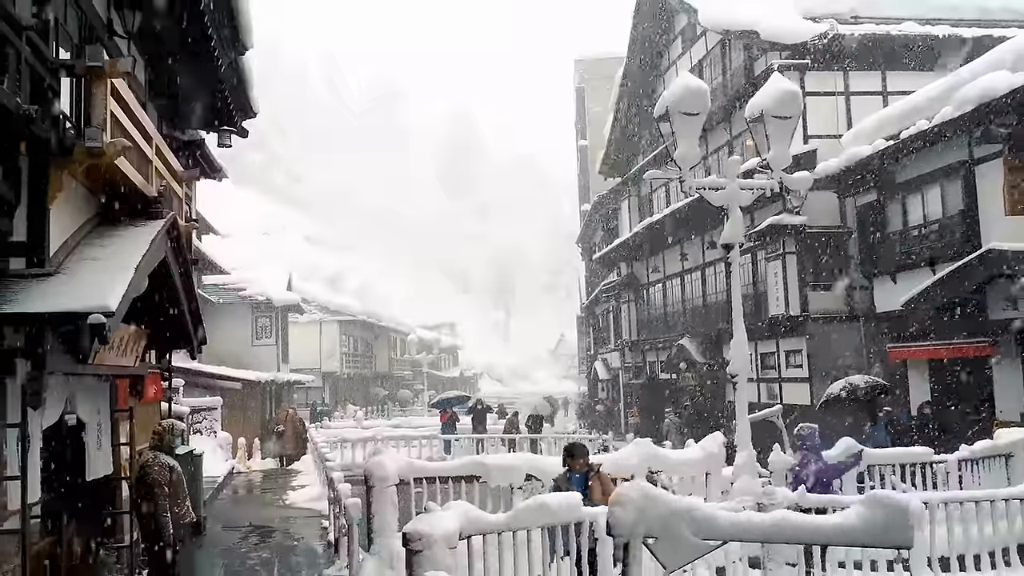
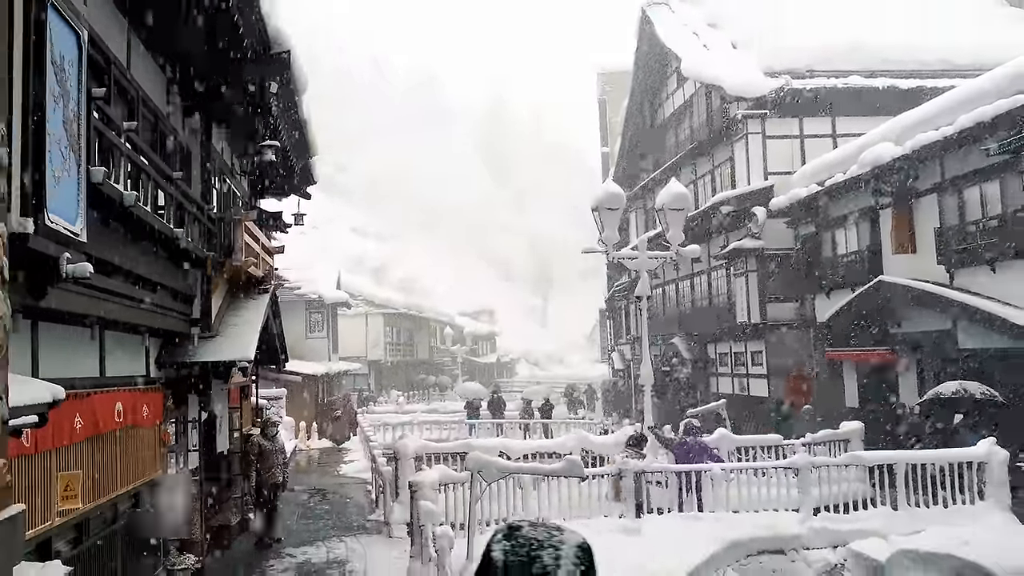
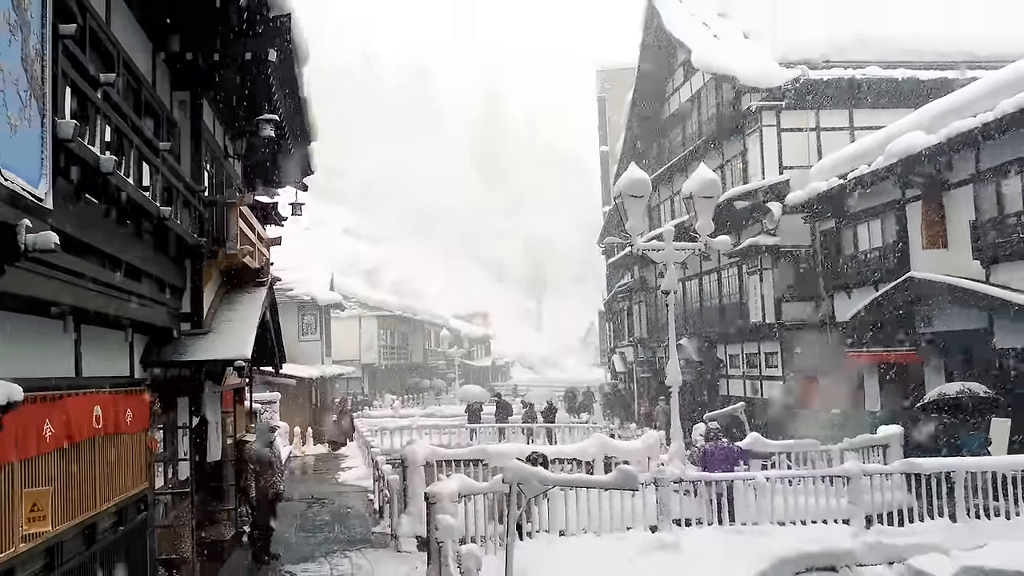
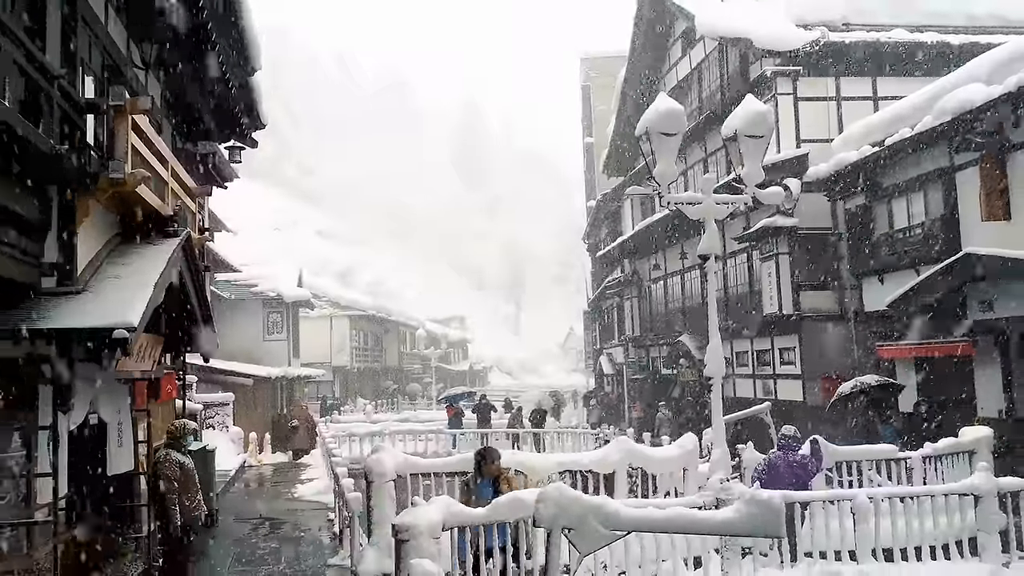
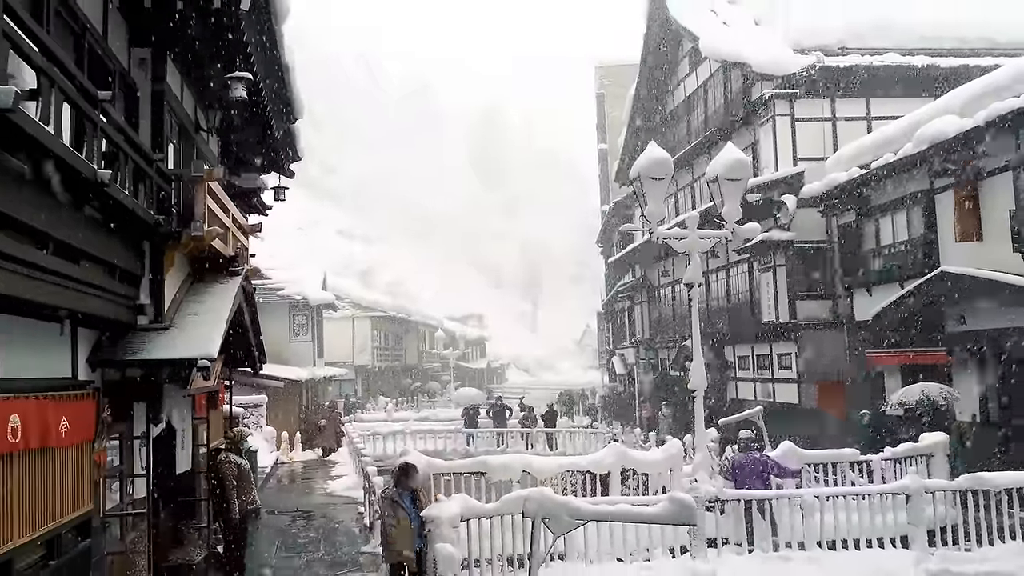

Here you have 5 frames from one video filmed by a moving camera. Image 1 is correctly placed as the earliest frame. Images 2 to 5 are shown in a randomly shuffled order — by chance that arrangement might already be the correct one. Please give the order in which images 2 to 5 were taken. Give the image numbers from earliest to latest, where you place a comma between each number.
4, 5, 3, 2
